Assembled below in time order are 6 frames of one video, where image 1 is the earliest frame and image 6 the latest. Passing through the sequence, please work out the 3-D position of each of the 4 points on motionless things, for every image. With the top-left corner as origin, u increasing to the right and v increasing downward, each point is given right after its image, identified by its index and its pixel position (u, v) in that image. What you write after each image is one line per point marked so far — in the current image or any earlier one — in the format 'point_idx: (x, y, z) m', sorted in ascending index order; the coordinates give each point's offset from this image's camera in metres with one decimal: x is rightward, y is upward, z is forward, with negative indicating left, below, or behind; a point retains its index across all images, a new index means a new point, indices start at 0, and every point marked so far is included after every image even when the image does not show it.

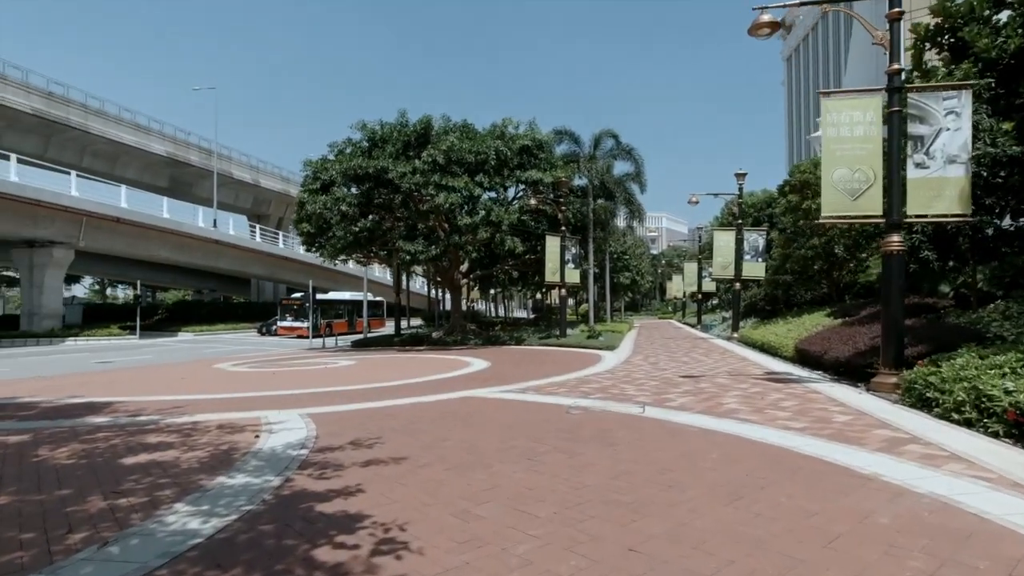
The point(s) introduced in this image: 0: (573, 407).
0: (+1.0, -2.0, +10.0) m
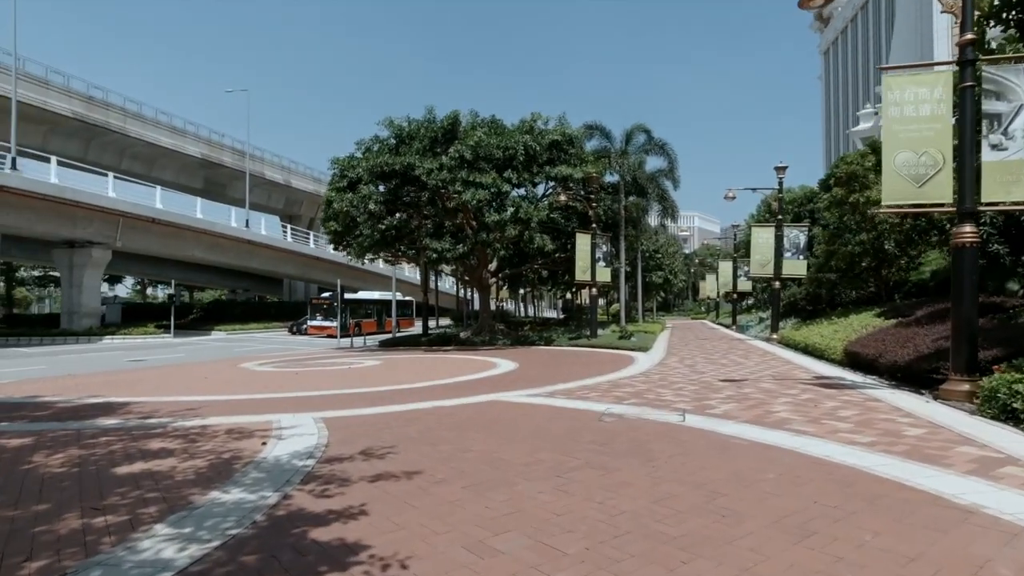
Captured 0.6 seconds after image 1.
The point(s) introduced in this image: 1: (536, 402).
0: (+1.5, -2.0, +9.2) m
1: (+0.5, -2.1, +11.0) m
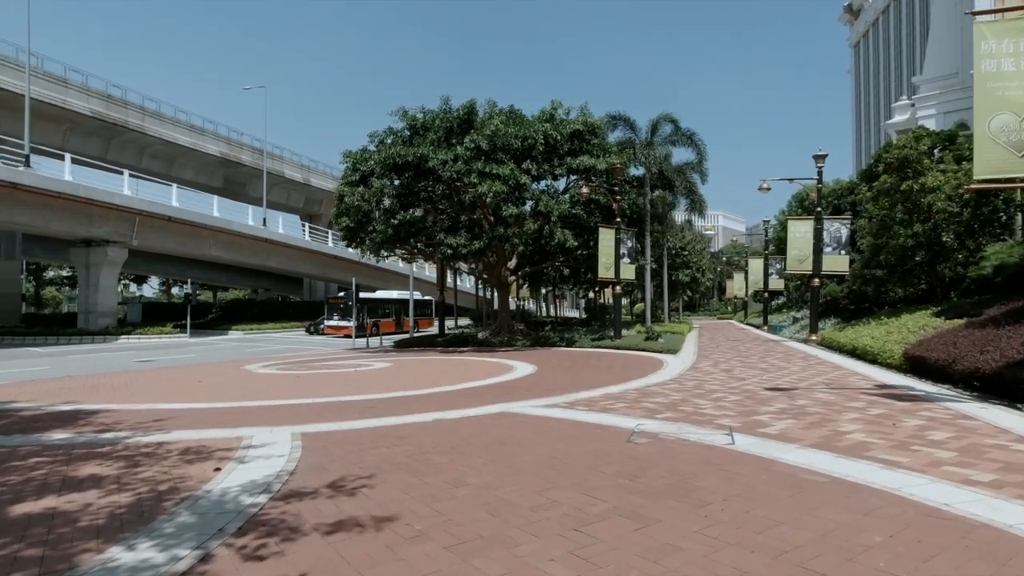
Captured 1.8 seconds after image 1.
0: (+1.6, -1.9, +7.7) m
1: (+0.7, -2.1, +9.5) m
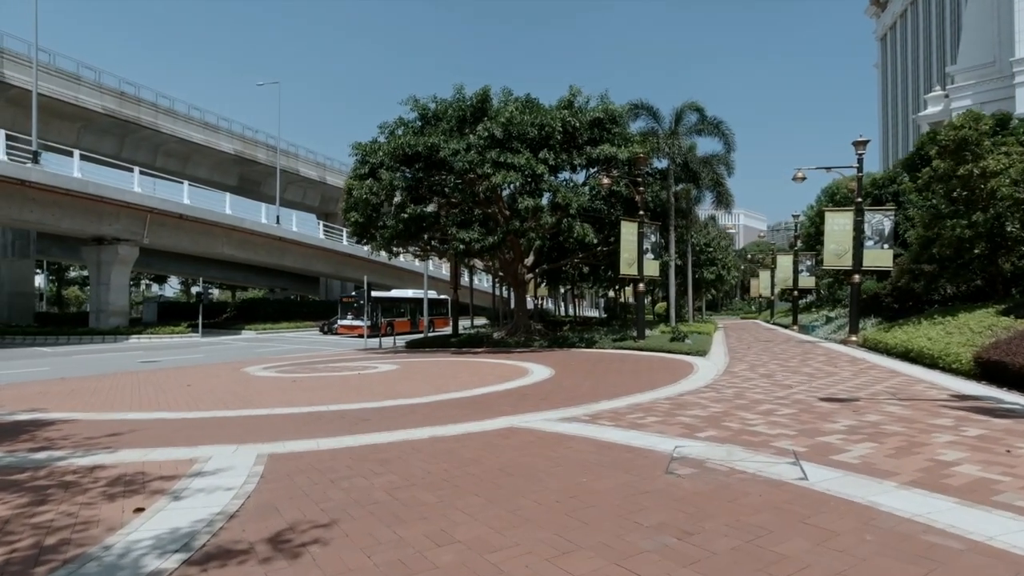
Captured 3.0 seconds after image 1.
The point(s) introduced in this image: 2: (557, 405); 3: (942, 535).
0: (+1.7, -1.8, +6.1) m
1: (+0.8, -2.0, +8.0) m
2: (+0.8, -2.1, +10.4) m
3: (+2.8, -1.6, +3.9) m
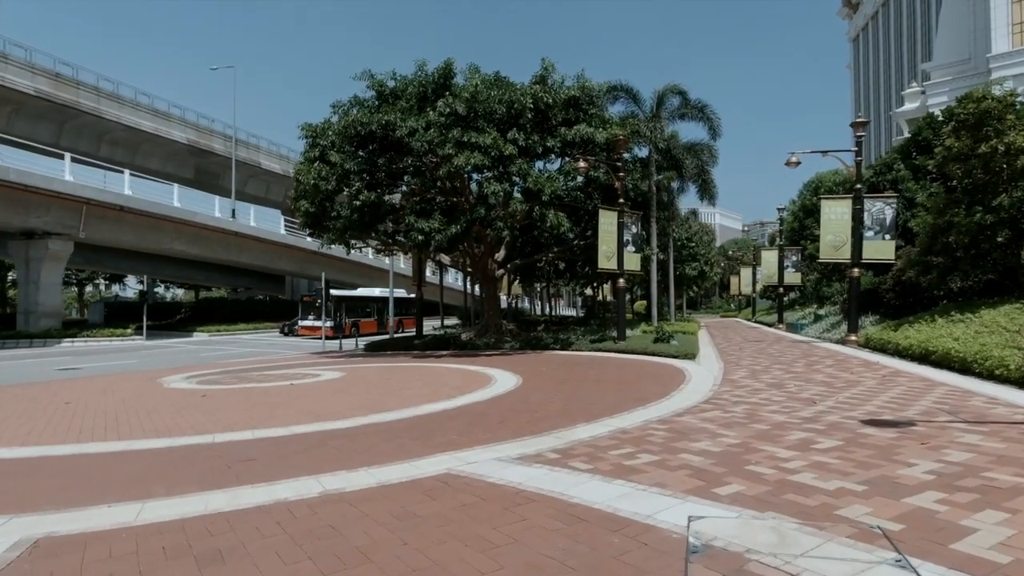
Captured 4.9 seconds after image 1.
0: (+1.1, -1.6, +3.7) m
1: (+0.2, -1.8, +5.5) m
2: (+0.1, -1.9, +7.9) m
3: (+2.3, -1.5, +1.4) m
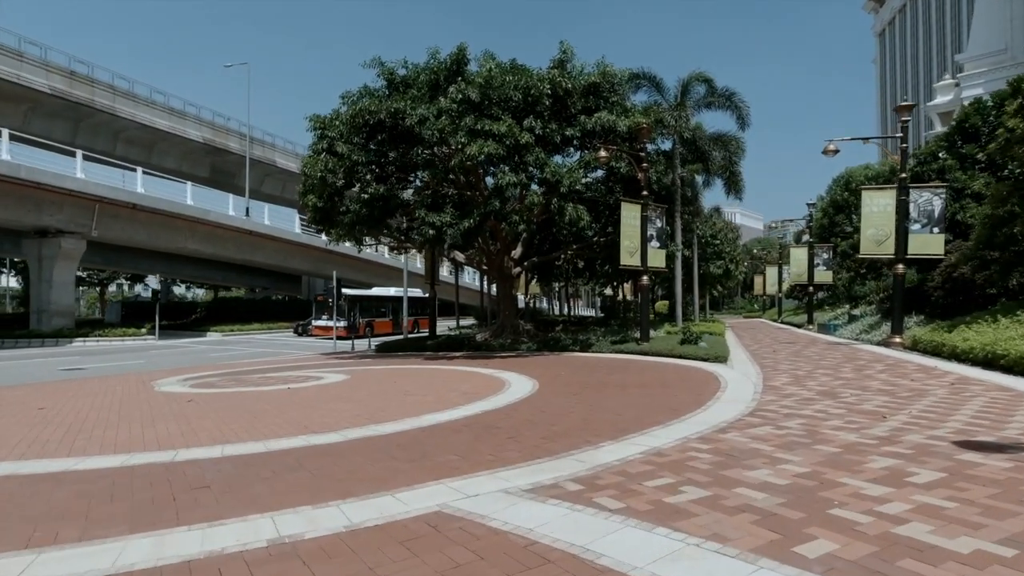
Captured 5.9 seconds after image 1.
0: (+1.2, -1.5, +2.3) m
1: (+0.3, -1.7, +4.2) m
2: (+0.2, -1.9, +6.6) m
3: (+2.3, -1.4, +0.1) m
